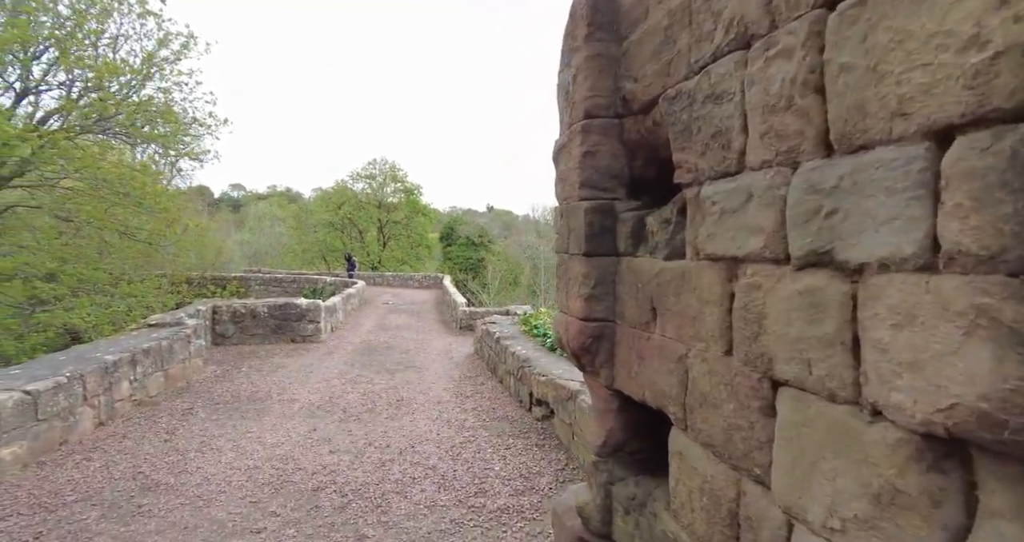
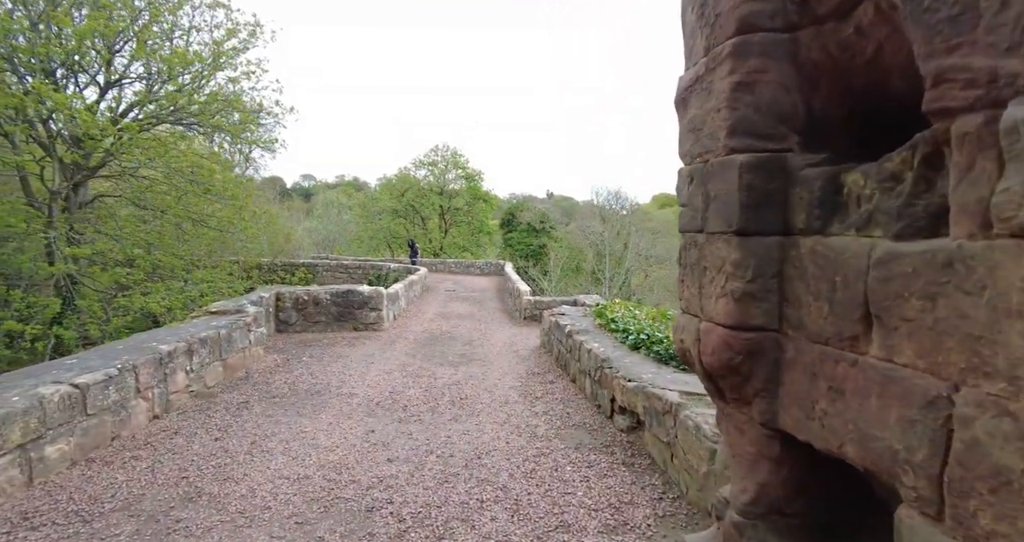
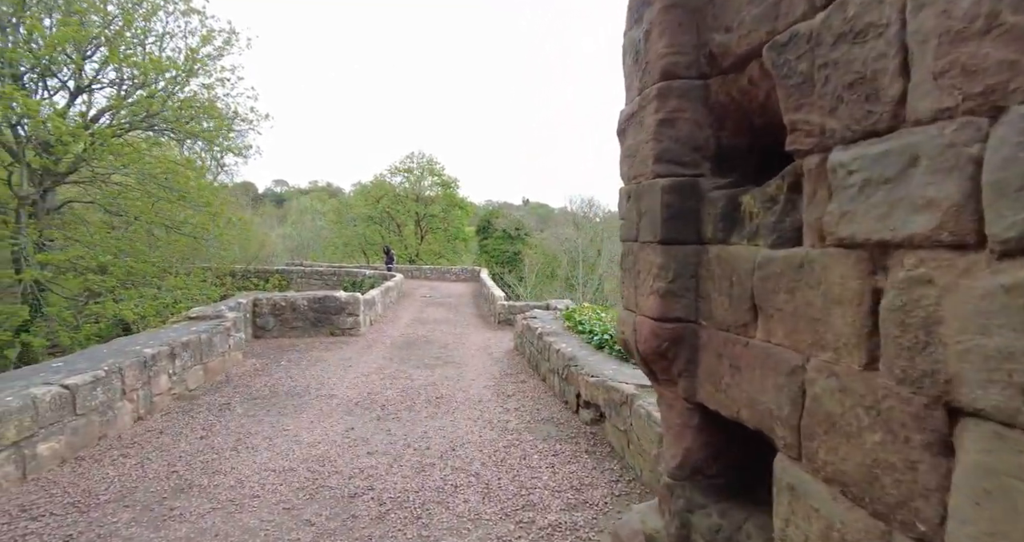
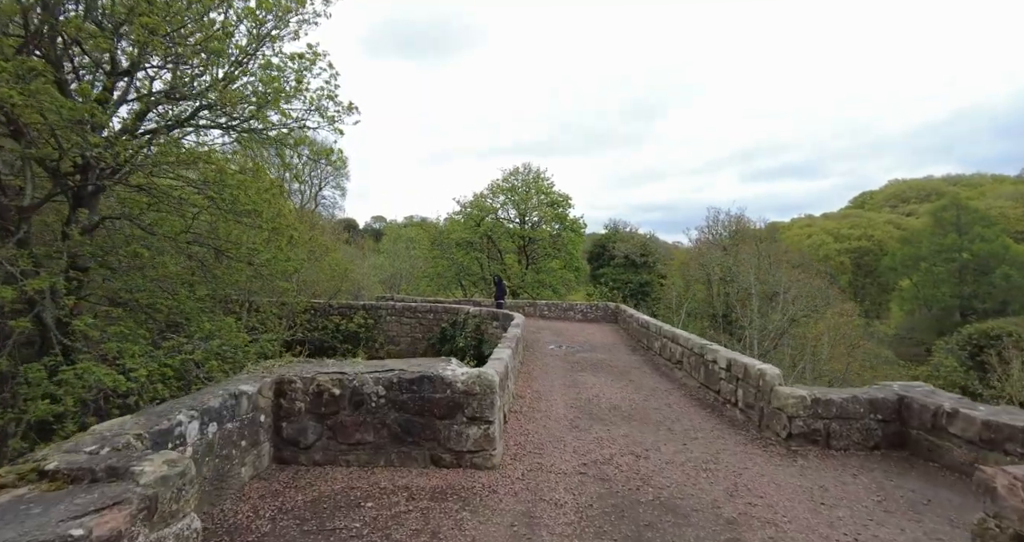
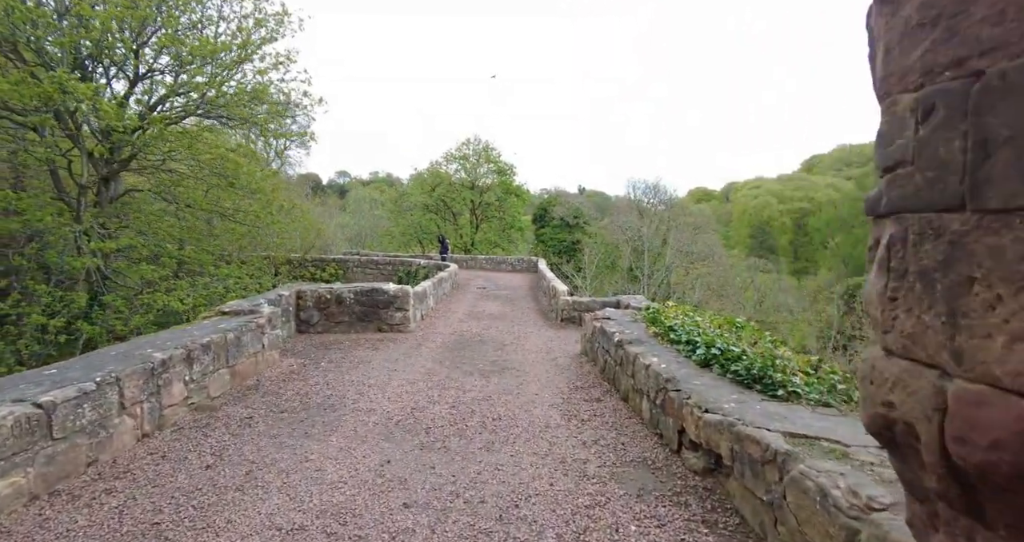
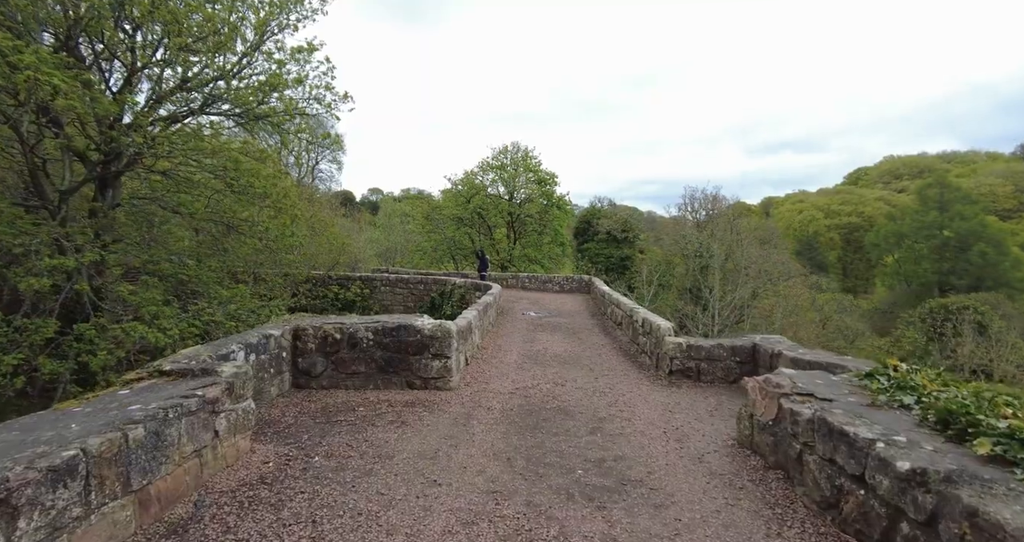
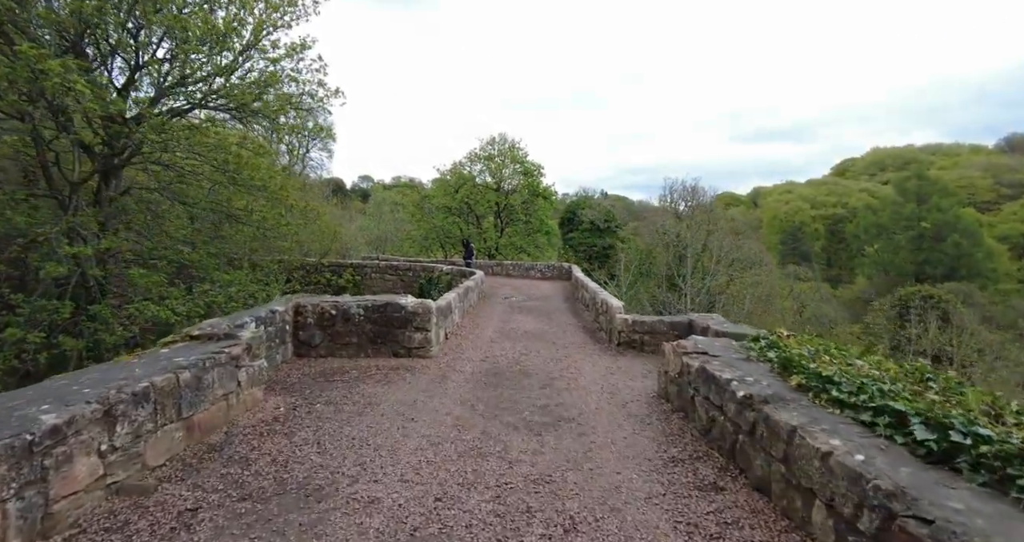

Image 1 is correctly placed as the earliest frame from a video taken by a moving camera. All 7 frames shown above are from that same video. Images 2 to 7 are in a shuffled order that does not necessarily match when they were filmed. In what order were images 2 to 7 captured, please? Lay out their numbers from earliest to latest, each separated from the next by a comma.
3, 2, 5, 7, 6, 4
